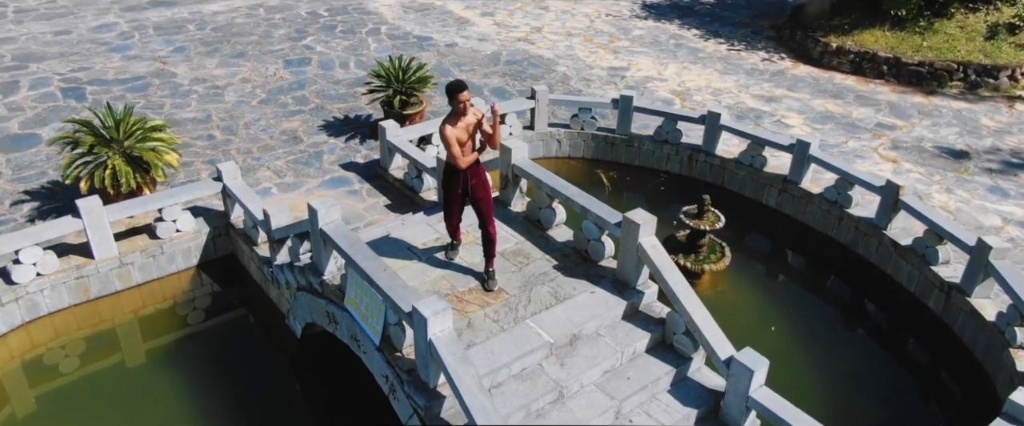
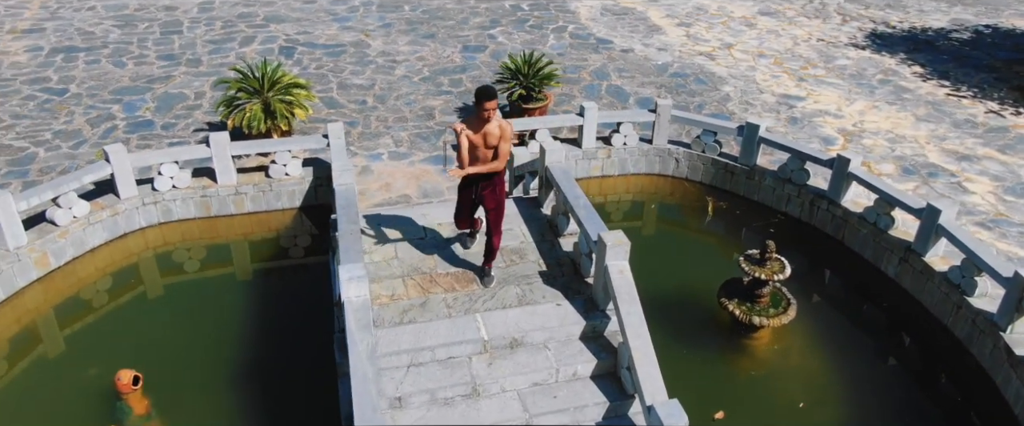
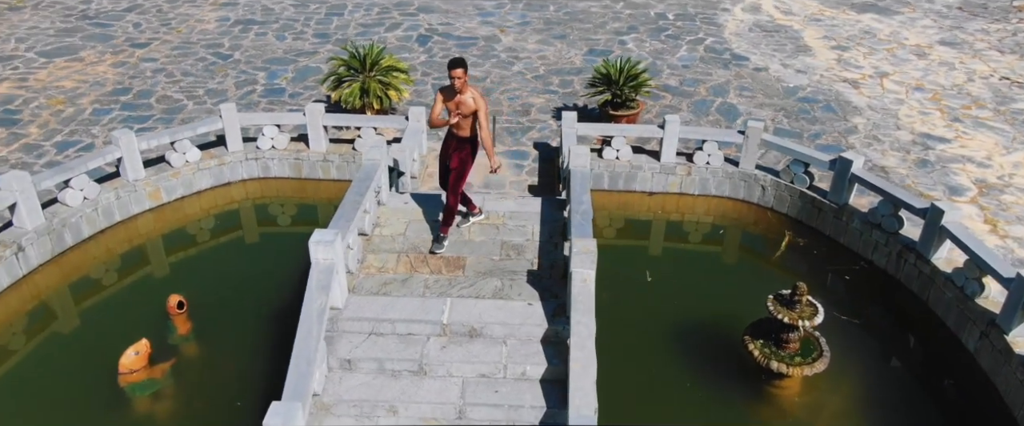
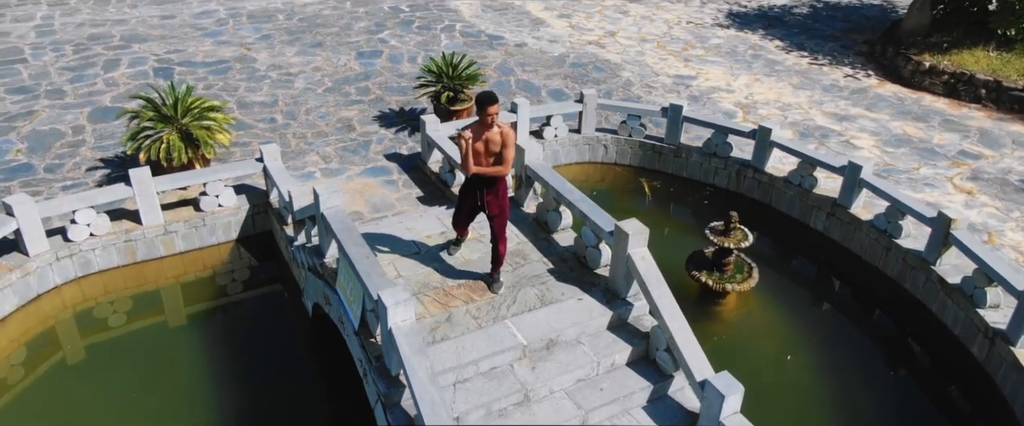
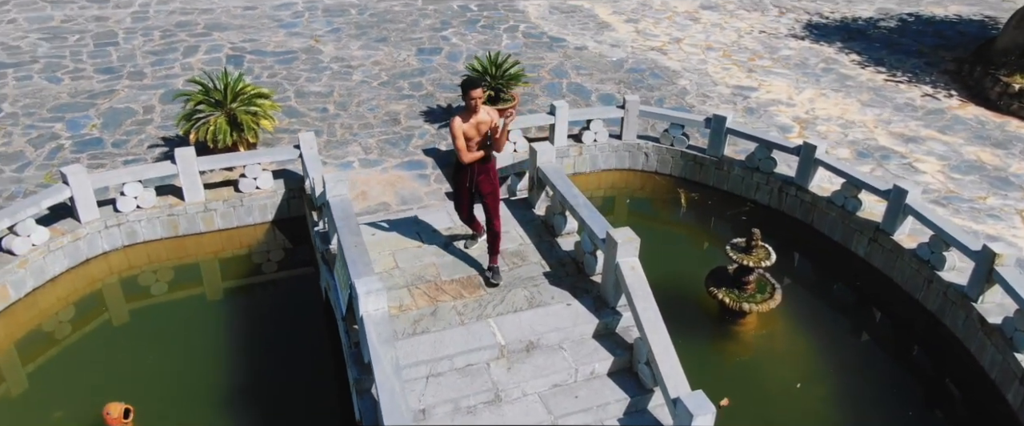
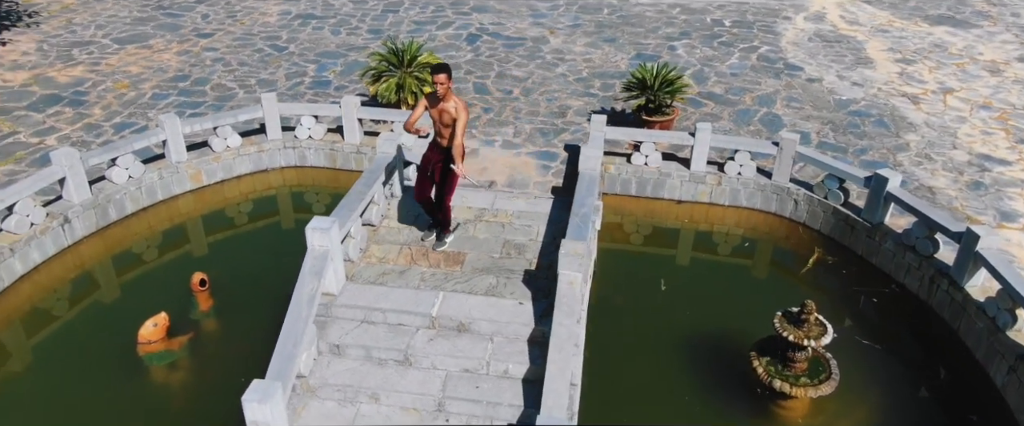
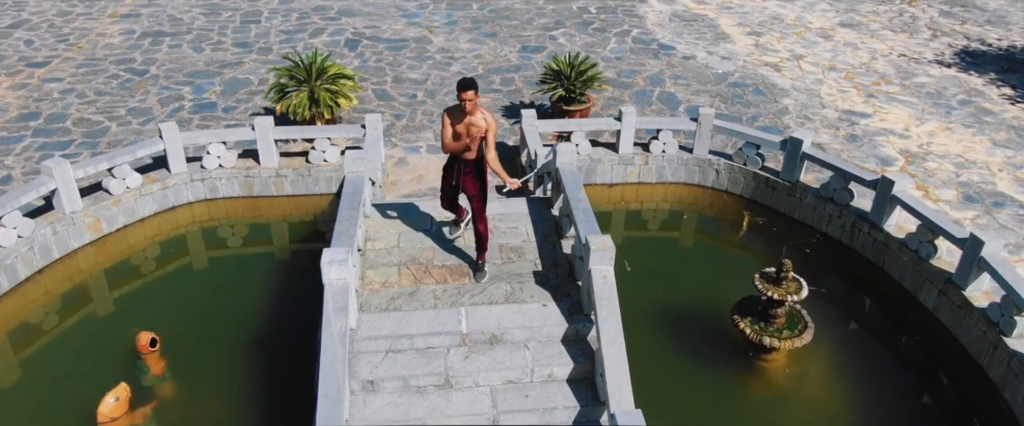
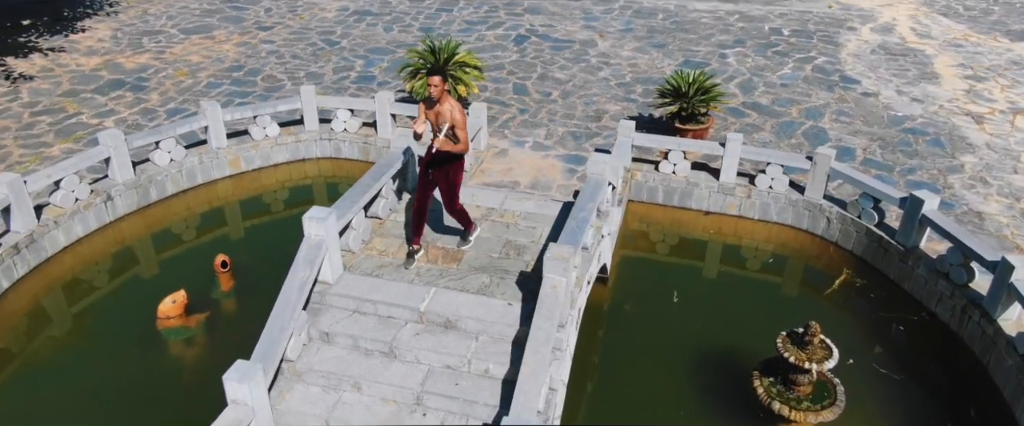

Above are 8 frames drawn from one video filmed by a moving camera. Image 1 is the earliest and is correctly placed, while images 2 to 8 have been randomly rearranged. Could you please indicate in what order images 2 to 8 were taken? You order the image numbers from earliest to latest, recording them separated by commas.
4, 5, 2, 7, 3, 6, 8
